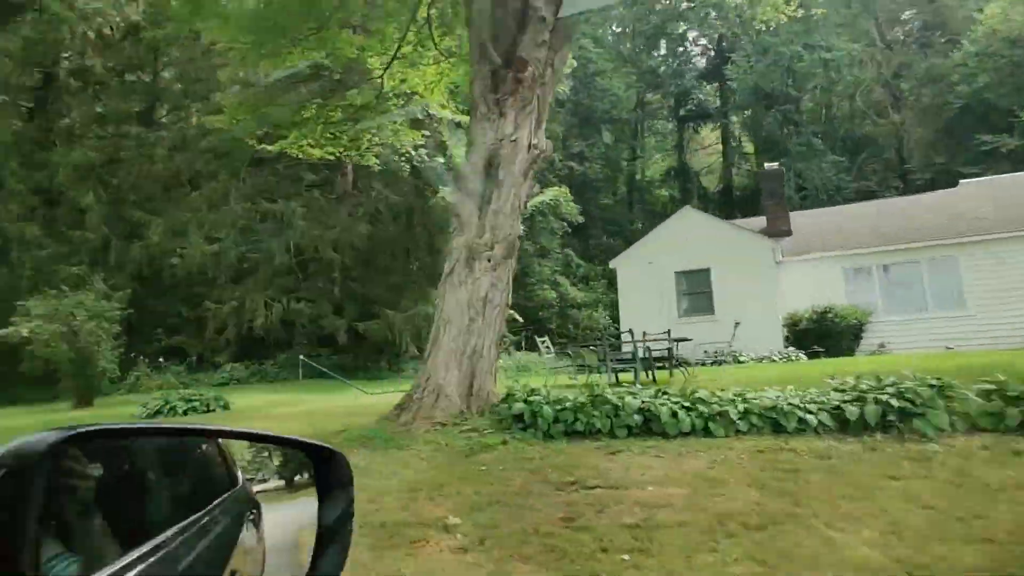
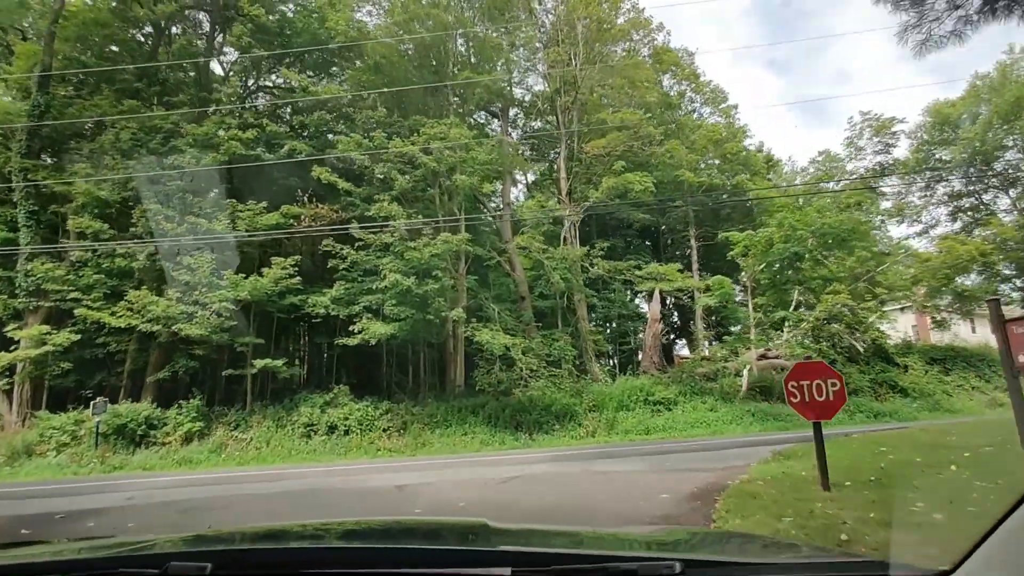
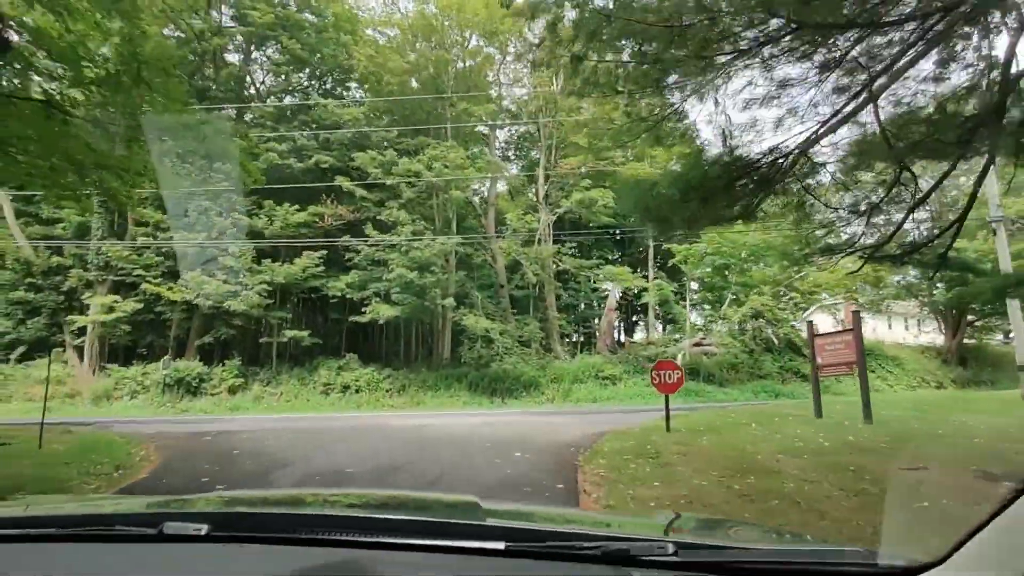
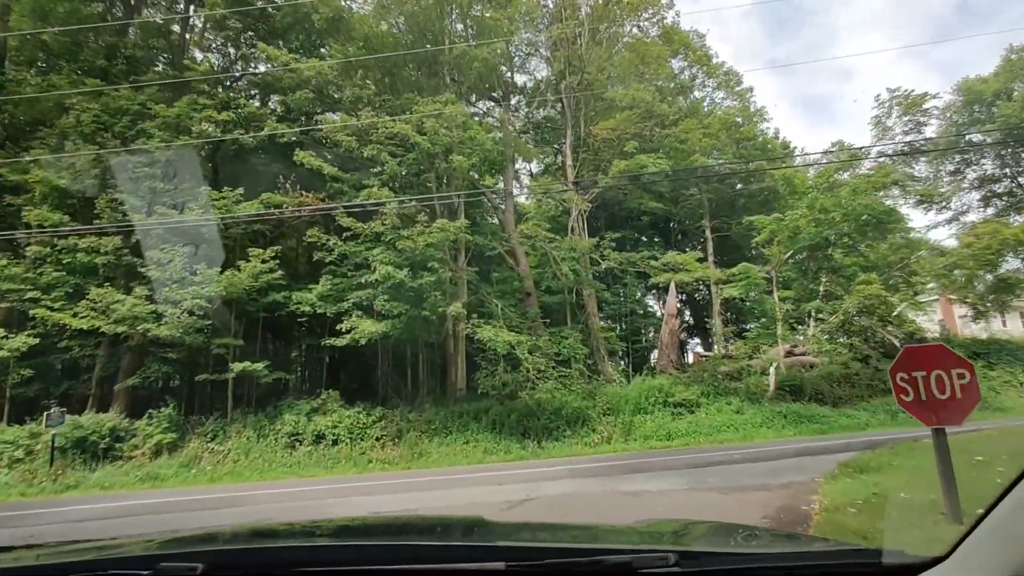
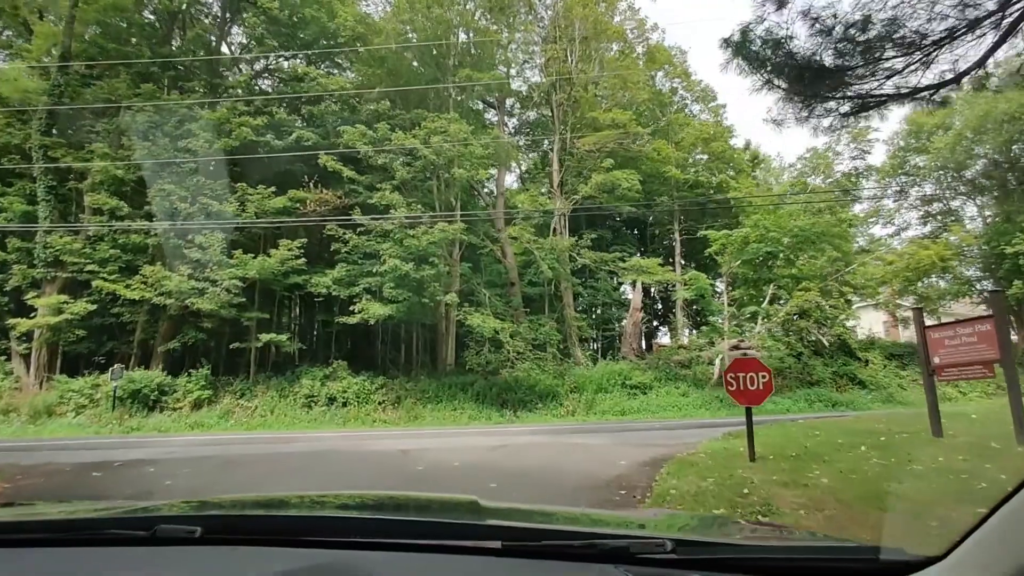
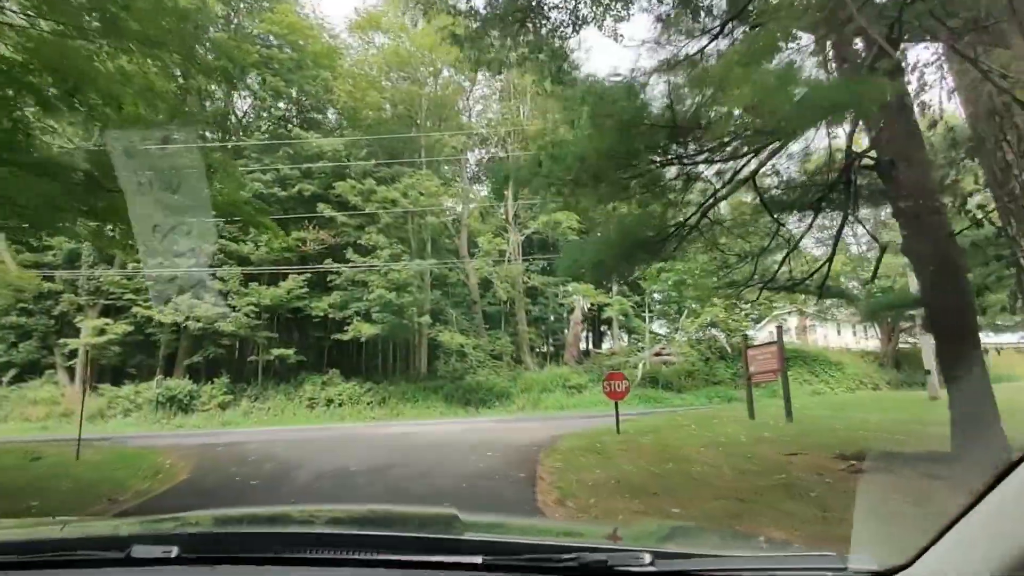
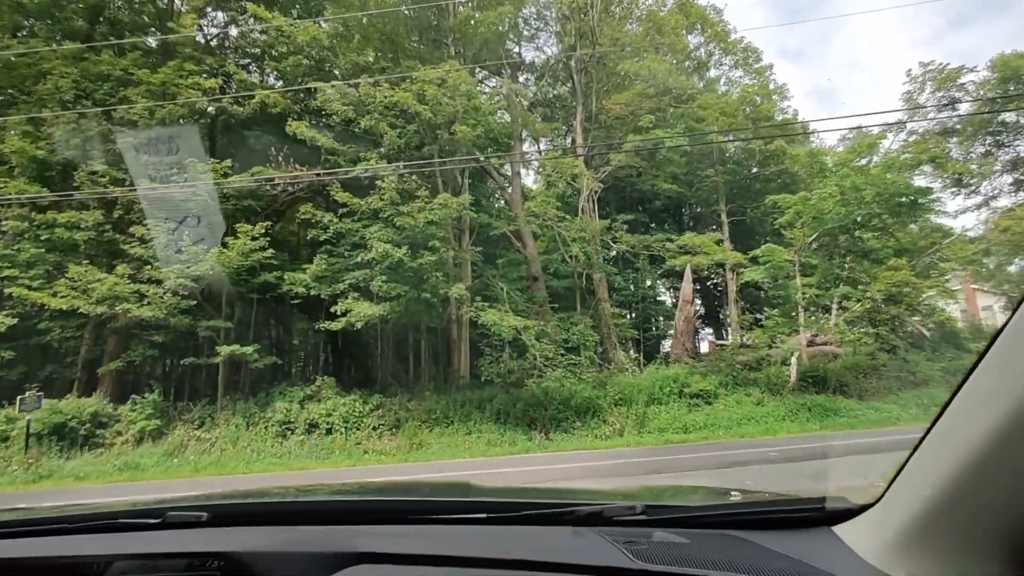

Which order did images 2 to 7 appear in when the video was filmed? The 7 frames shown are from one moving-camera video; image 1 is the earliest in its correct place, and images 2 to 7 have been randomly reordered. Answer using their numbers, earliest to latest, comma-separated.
6, 3, 5, 2, 4, 7
